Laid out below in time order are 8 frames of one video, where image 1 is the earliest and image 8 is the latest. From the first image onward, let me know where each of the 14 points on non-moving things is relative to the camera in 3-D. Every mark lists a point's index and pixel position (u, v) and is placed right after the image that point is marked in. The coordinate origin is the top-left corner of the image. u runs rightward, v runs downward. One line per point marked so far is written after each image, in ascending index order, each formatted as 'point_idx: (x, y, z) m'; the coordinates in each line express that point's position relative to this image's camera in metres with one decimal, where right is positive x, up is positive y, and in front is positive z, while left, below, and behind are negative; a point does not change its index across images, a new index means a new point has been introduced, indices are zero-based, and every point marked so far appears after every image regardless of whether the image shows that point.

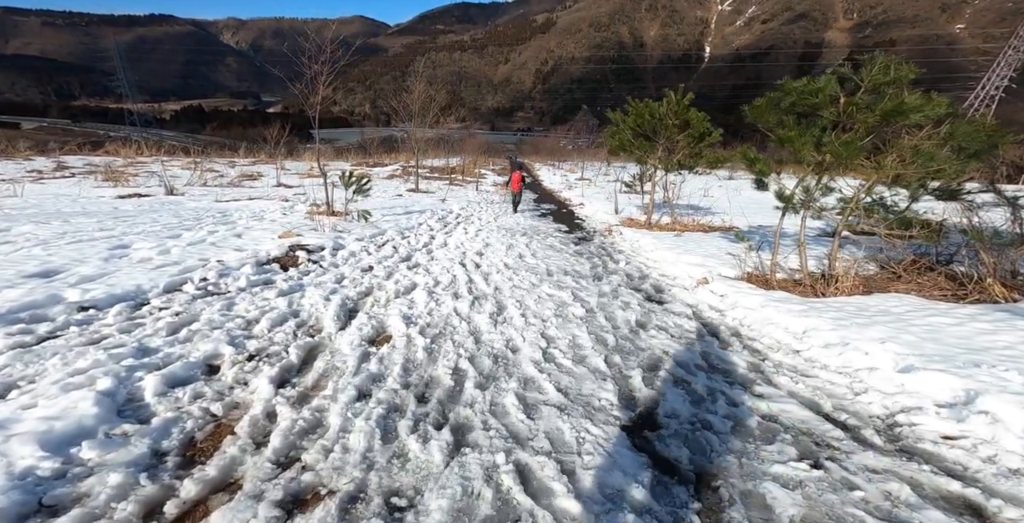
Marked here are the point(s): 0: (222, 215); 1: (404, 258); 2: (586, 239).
0: (-7.2, +1.2, +11.1) m
1: (-1.7, +0.1, +7.2) m
2: (+1.7, +0.5, +10.3) m
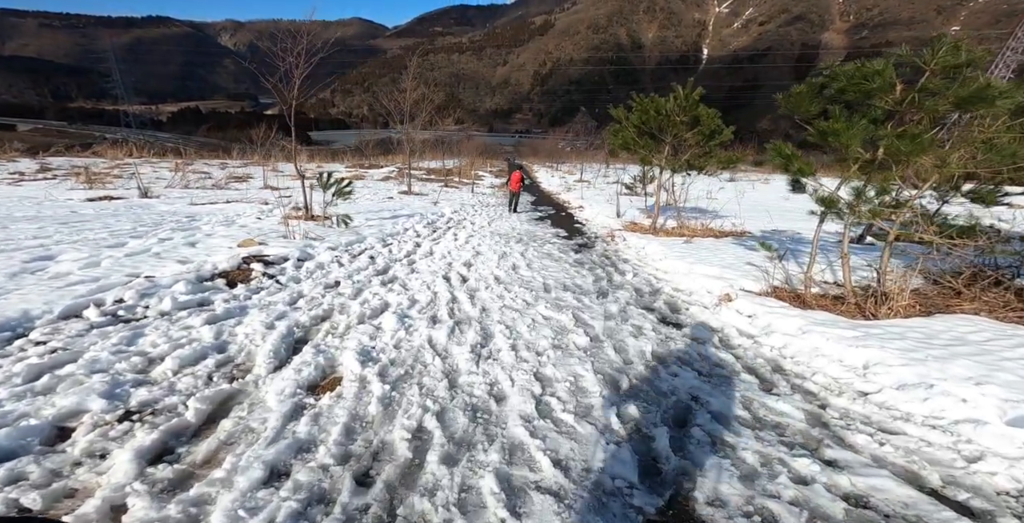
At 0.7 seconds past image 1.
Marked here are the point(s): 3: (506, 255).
0: (-7.3, +1.0, +10.2) m
1: (-1.8, -0.1, +6.2) m
2: (+1.5, +0.3, +9.3) m
3: (-0.1, +0.1, +7.8) m
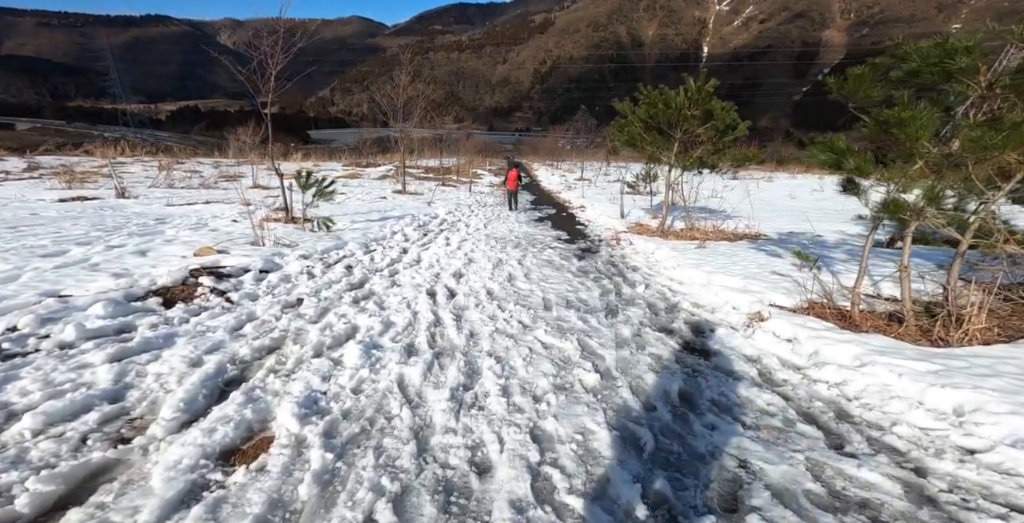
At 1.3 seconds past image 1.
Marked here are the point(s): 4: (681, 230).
0: (-7.4, +0.8, +9.3) m
1: (-1.9, -0.2, +5.4) m
2: (+1.5, +0.2, +8.5) m
3: (-0.1, 0.0, +6.9) m
4: (+3.9, +0.7, +10.3) m
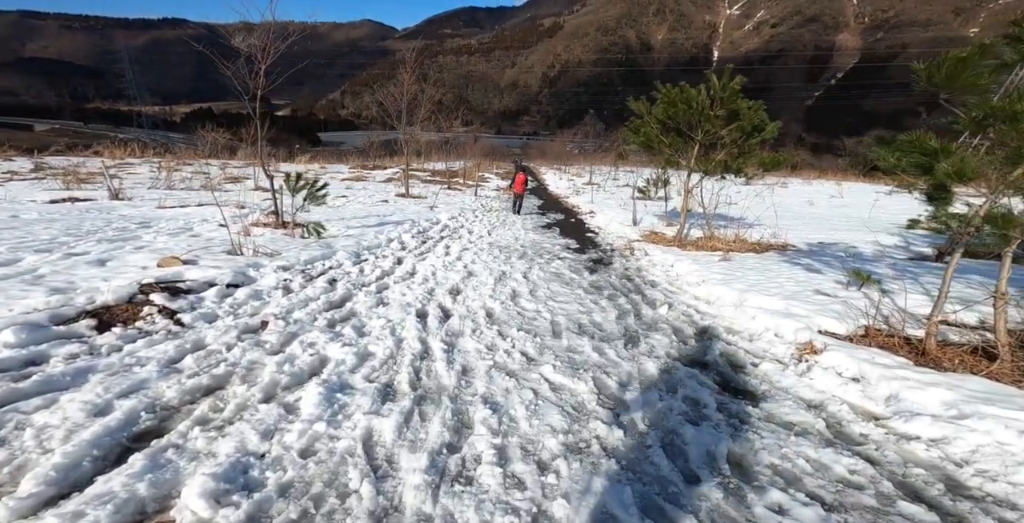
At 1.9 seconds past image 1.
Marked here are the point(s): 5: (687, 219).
0: (-7.3, +0.7, +8.7) m
1: (-1.9, -0.4, +4.7) m
2: (+1.5, 0.0, +7.7) m
3: (-0.1, -0.2, +6.2) m
4: (+4.0, +0.5, +9.6) m
5: (+3.6, +1.0, +9.4) m
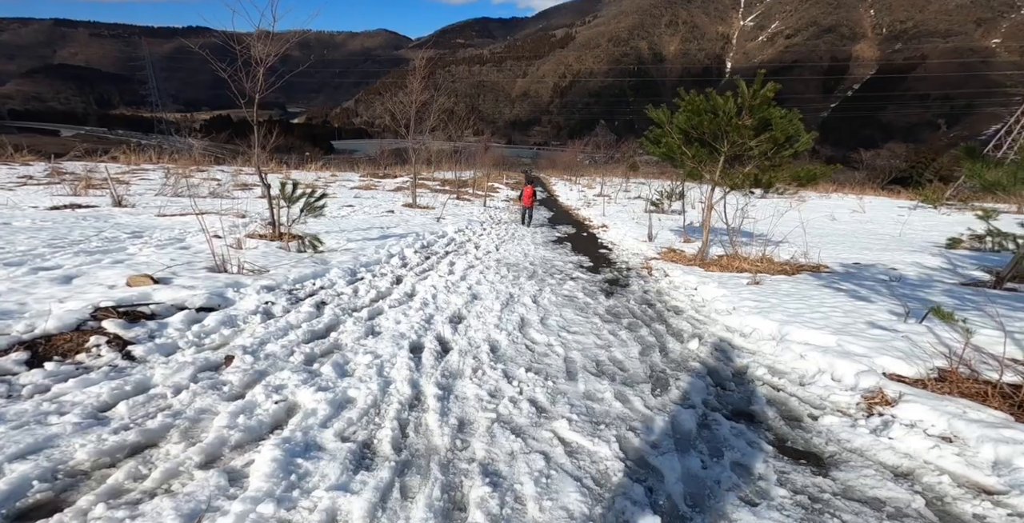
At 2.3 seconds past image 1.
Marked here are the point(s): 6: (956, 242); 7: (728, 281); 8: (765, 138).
0: (-7.1, +0.5, +8.3) m
1: (-1.8, -0.6, +4.1) m
2: (+1.7, -0.3, +7.1) m
3: (0.0, -0.5, +5.6) m
4: (+4.2, +0.1, +8.9) m
5: (+3.8, +0.6, +8.7) m
6: (+9.3, +0.4, +9.4) m
7: (+3.3, -0.3, +6.8) m
8: (+4.1, +2.0, +7.4) m
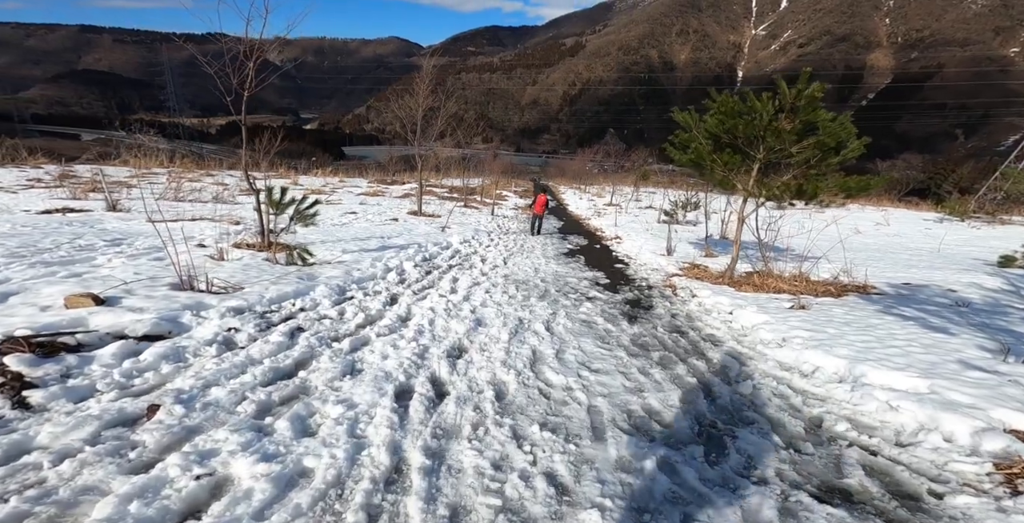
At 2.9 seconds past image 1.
0: (-6.9, +0.3, +7.7) m
1: (-1.7, -0.8, +3.4) m
2: (+1.8, -0.6, +6.3) m
3: (+0.1, -0.7, +4.8) m
4: (+4.4, -0.2, +8.0) m
5: (+3.9, +0.3, +7.9) m
6: (+9.5, 0.0, +8.5) m
7: (+3.4, -0.6, +6.0) m
8: (+4.3, +1.7, +6.6) m
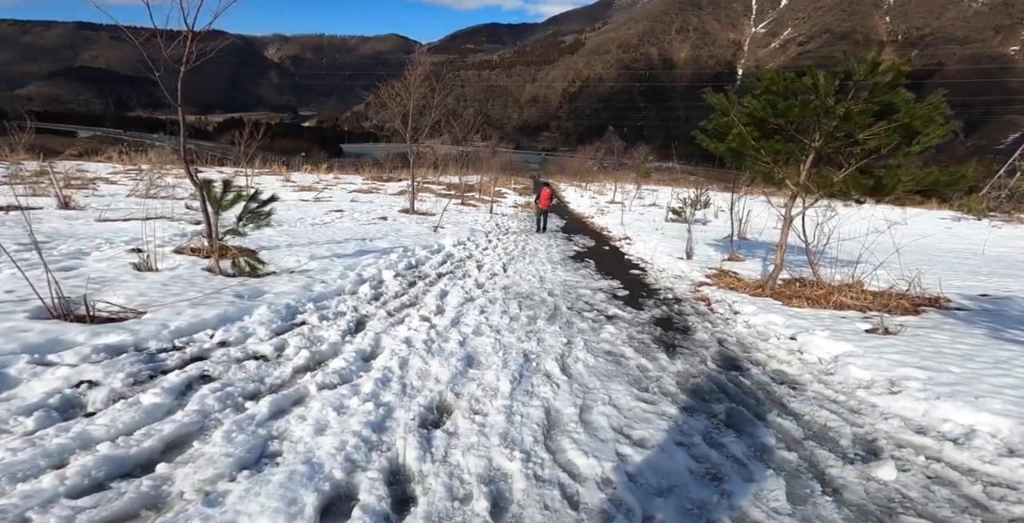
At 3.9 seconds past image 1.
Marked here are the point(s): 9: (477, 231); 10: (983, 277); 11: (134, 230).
0: (-6.9, +0.2, +6.4) m
1: (-1.7, -0.9, +2.1) m
2: (+1.8, -0.7, +5.0) m
3: (+0.2, -0.8, +3.5) m
4: (+4.4, -0.3, +6.8) m
5: (+4.0, +0.2, +6.6) m
6: (+9.5, -0.1, +7.3) m
7: (+3.4, -0.7, +4.7) m
8: (+4.3, +1.6, +5.3) m
9: (-0.9, +0.8, +11.2) m
10: (+8.1, -0.3, +7.7) m
11: (-6.7, +0.5, +7.9) m
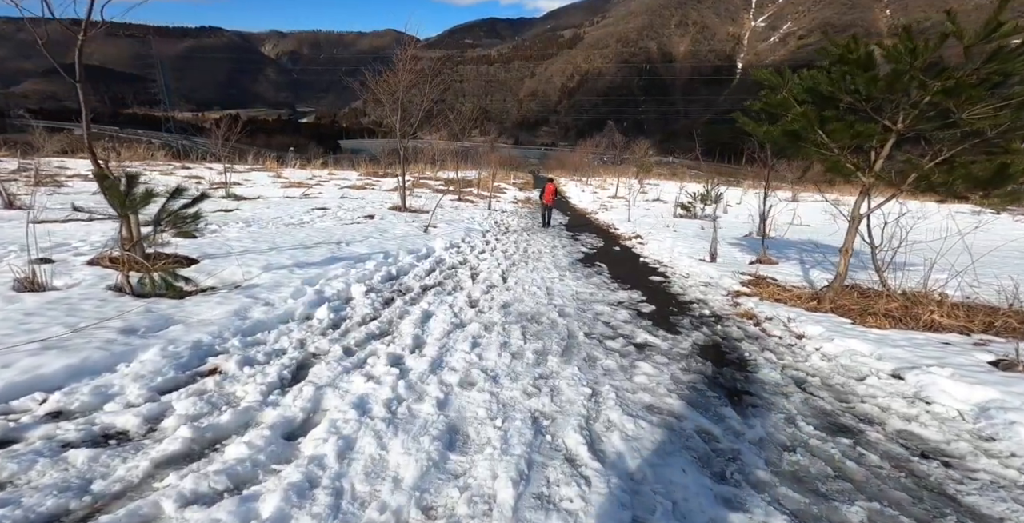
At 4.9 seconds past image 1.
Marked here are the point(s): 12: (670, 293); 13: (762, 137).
0: (-6.9, +0.1, +5.2) m
1: (-1.7, -1.1, +0.9) m
2: (+1.9, -0.8, +3.8) m
3: (+0.2, -0.9, +2.4) m
4: (+4.4, -0.4, +5.6) m
5: (+4.0, +0.1, +5.4) m
6: (+9.5, -0.1, +6.1) m
7: (+3.5, -0.8, +3.5) m
8: (+4.3, +1.5, +4.1) m
9: (-0.9, +0.7, +10.0) m
10: (+8.1, -0.3, +6.5) m
11: (-6.6, +0.4, +6.7) m
12: (+2.1, -0.4, +6.0) m
13: (+3.0, +1.6, +5.5) m
